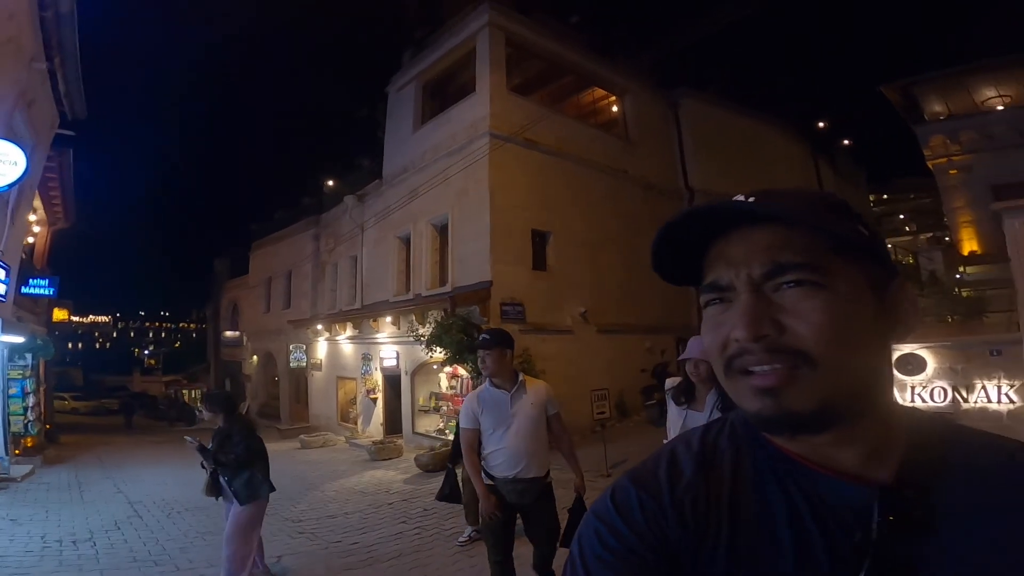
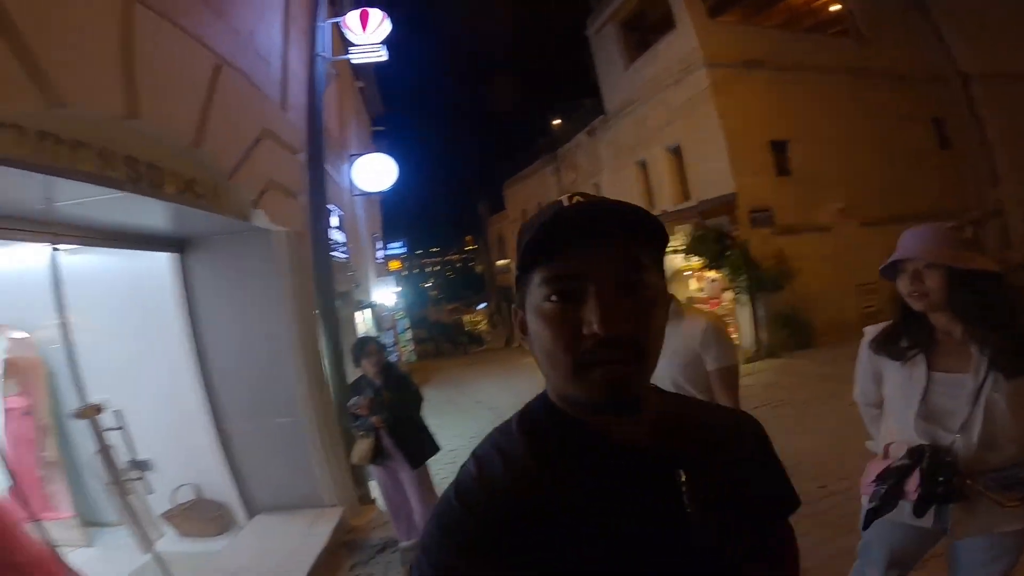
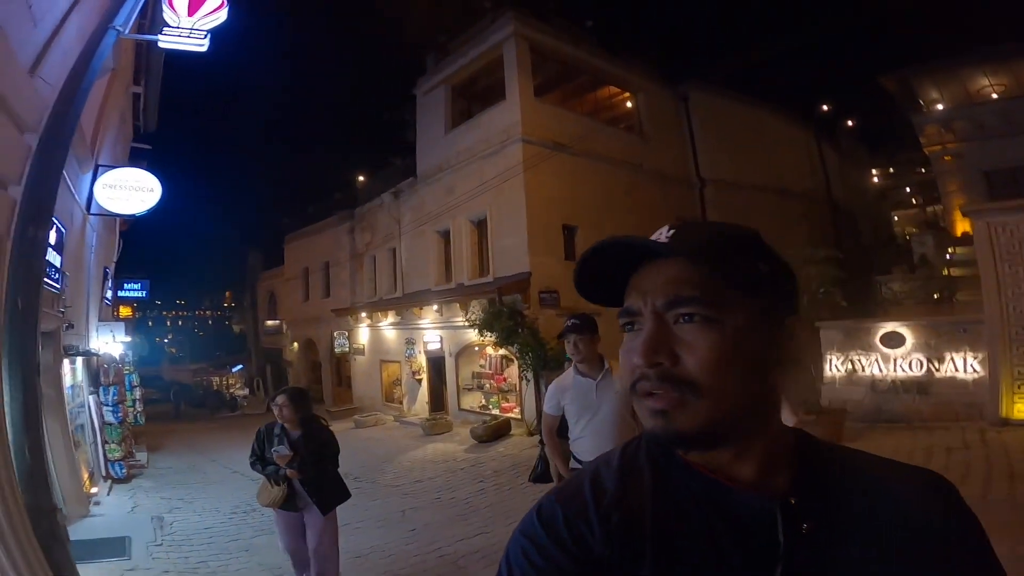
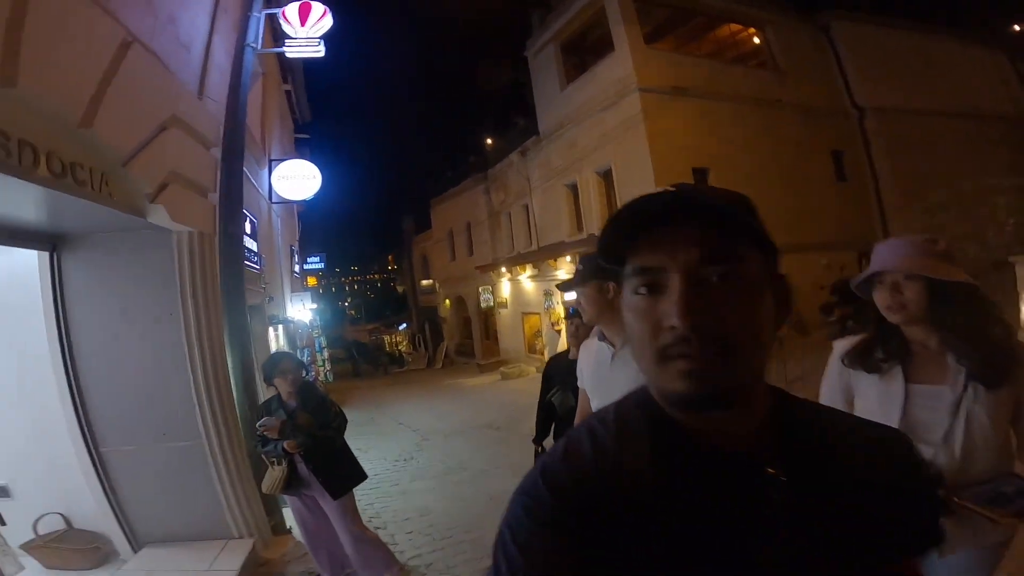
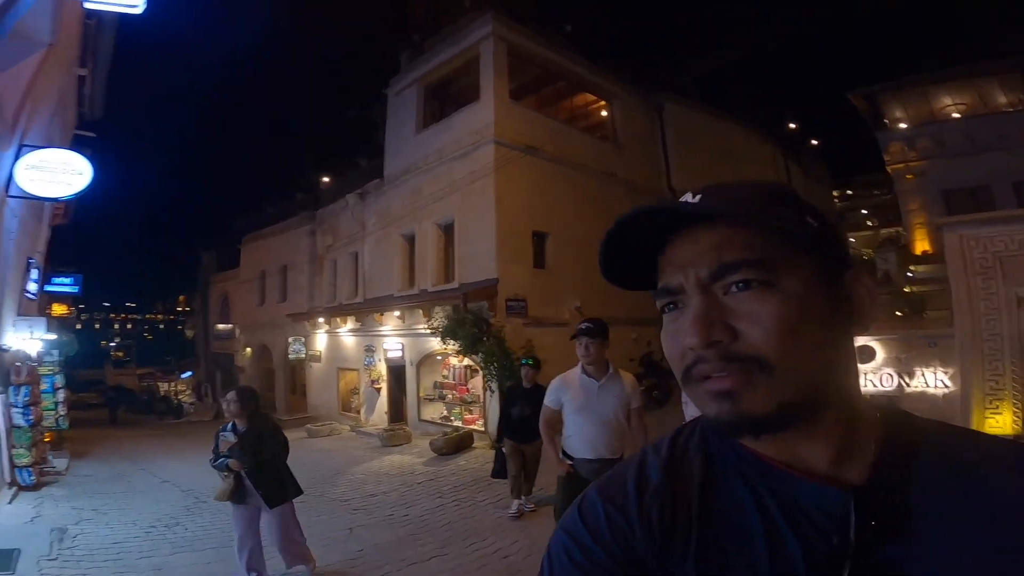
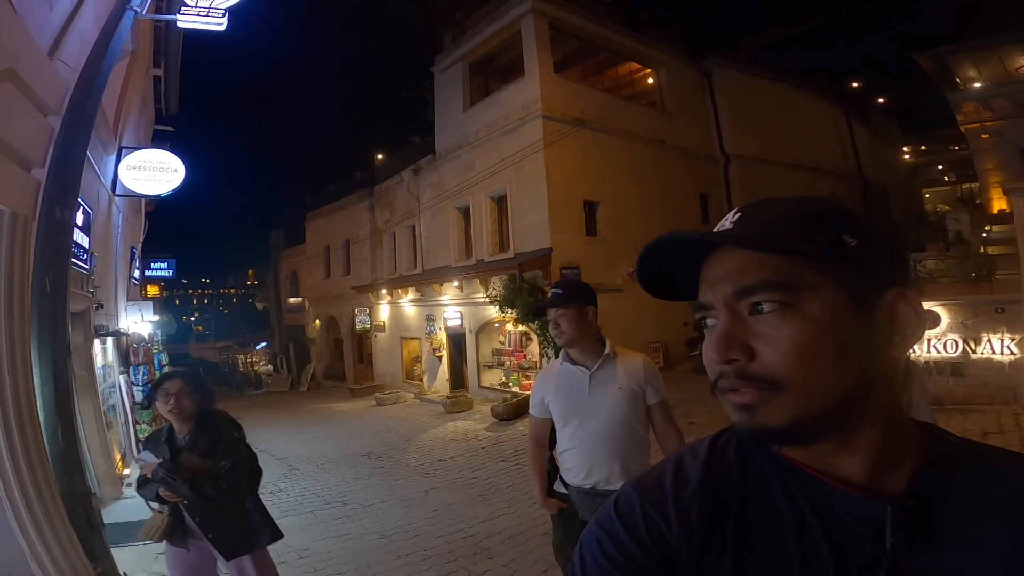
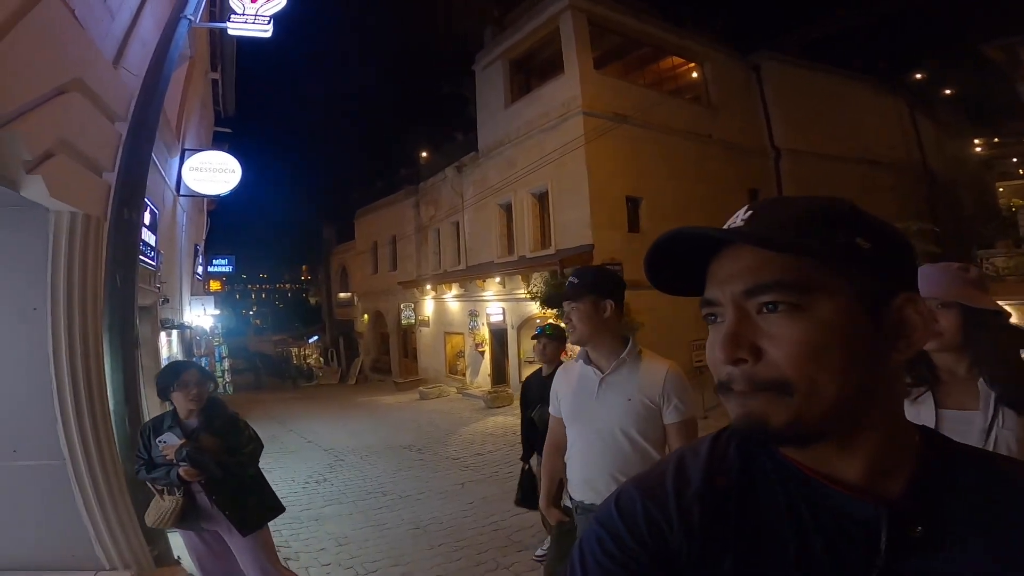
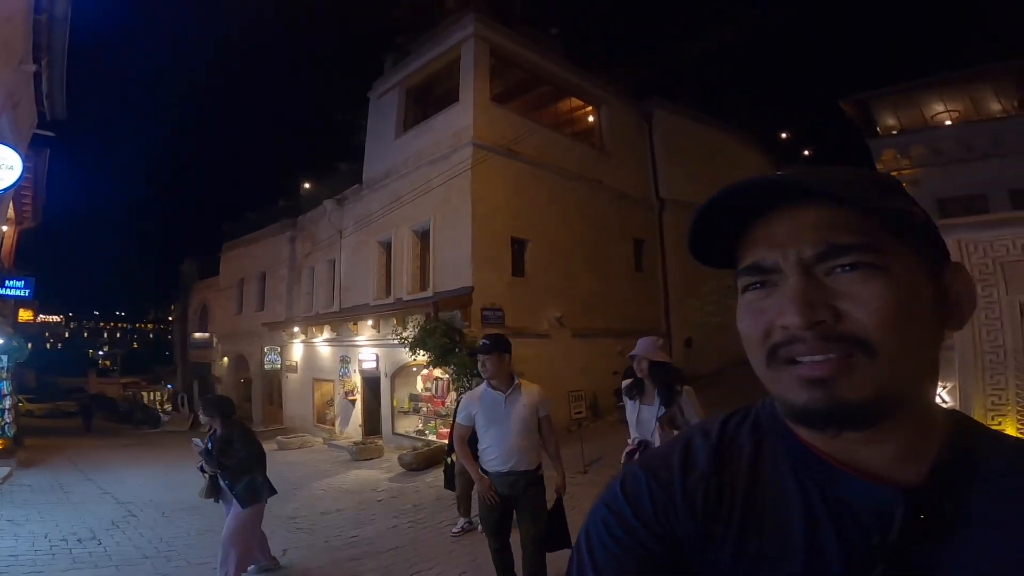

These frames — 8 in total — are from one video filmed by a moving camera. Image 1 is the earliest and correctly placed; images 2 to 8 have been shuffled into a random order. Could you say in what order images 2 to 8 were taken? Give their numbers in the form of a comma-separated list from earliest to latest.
8, 5, 3, 6, 7, 4, 2
